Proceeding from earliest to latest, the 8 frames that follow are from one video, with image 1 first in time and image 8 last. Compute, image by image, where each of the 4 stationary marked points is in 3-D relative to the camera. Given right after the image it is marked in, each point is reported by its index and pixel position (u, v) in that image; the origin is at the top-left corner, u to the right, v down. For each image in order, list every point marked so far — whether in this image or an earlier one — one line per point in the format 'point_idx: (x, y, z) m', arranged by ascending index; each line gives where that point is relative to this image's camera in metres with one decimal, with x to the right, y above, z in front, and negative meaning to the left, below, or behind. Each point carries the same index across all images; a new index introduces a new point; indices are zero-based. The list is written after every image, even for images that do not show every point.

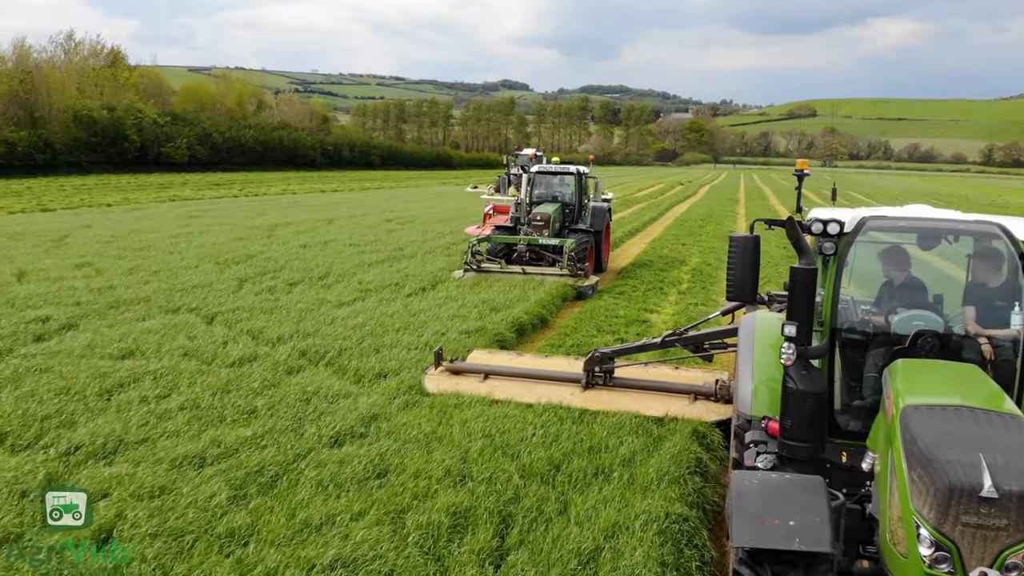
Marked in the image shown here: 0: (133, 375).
0: (-2.7, -0.6, +5.6) m
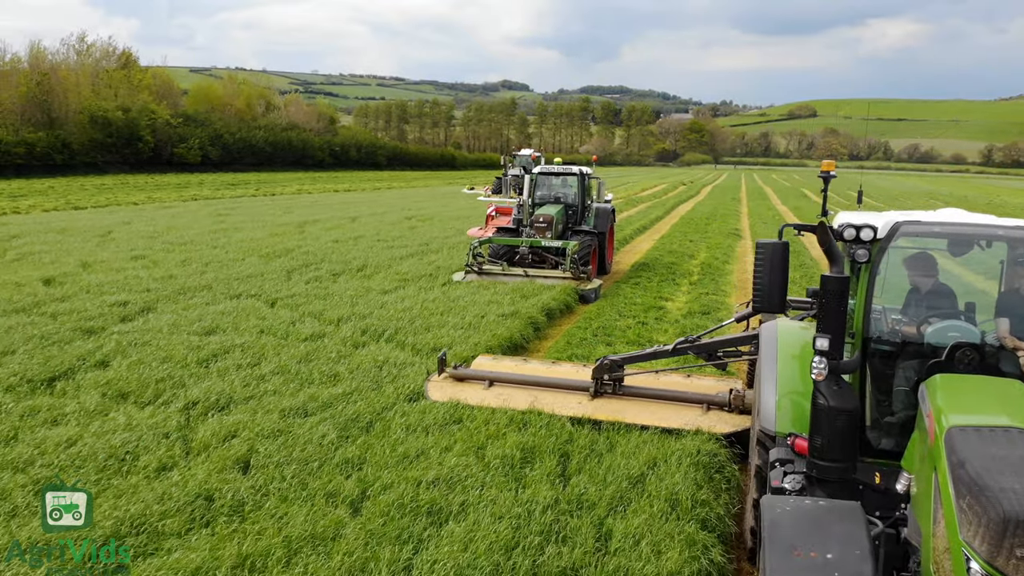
0: (-2.4, -0.5, +6.4) m
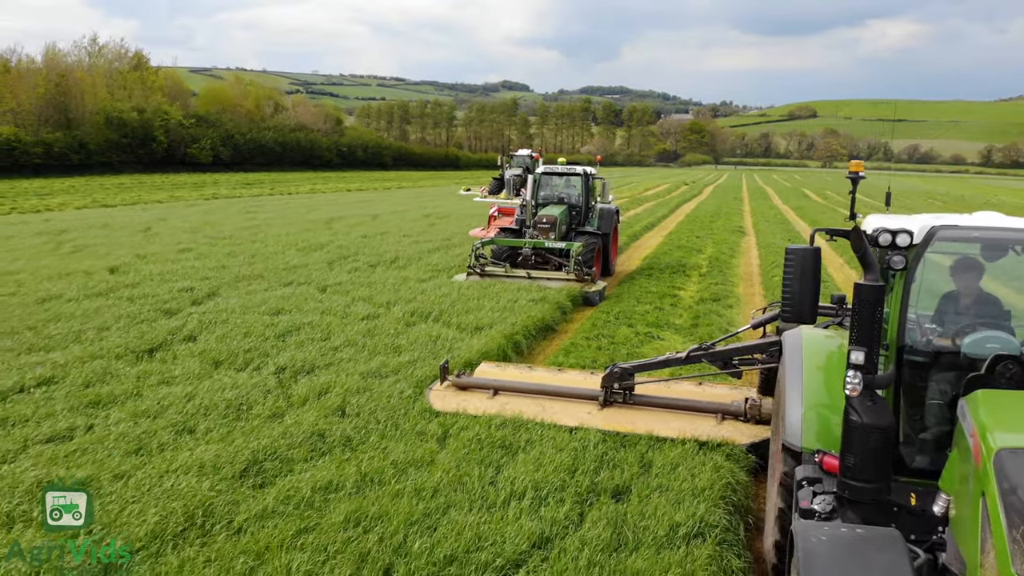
0: (-2.0, -0.3, +7.2) m
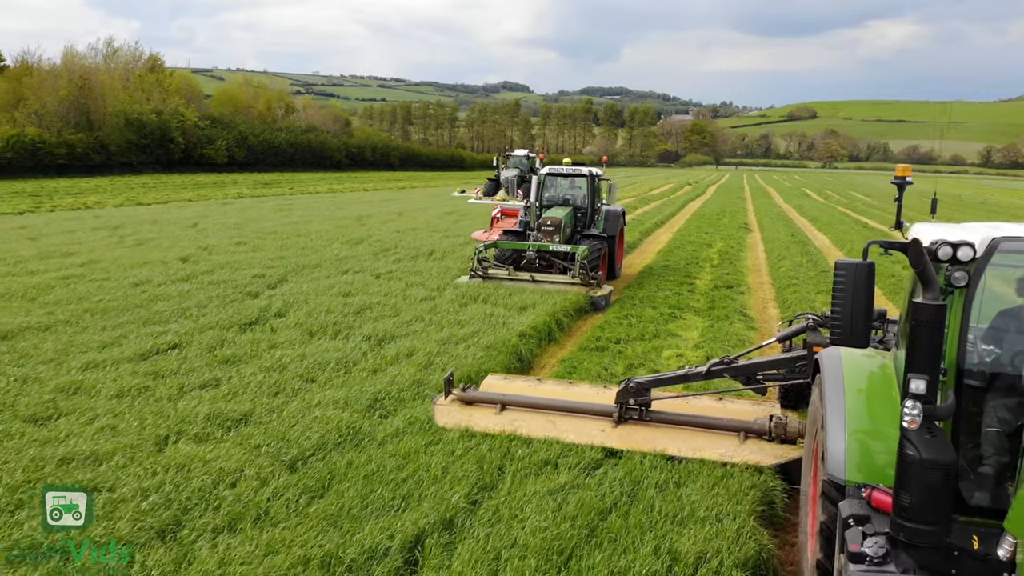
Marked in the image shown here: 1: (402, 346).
0: (-1.6, -0.2, +8.2) m
1: (-0.9, -0.5, +6.6) m
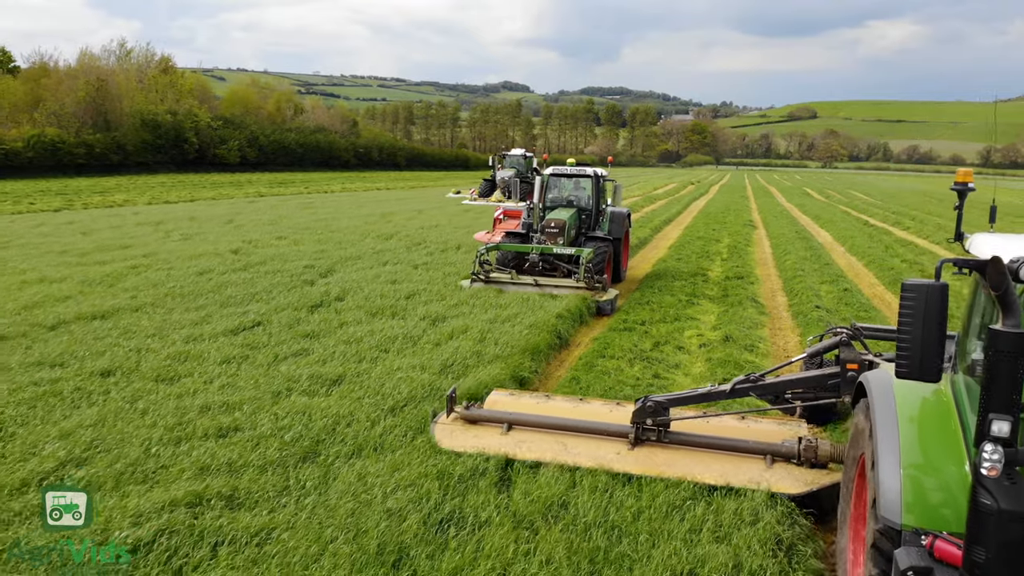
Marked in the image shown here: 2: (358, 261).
0: (-1.2, 0.0, +9.1) m
1: (-0.5, -0.3, +7.4) m
2: (-2.3, +0.4, +11.7) m
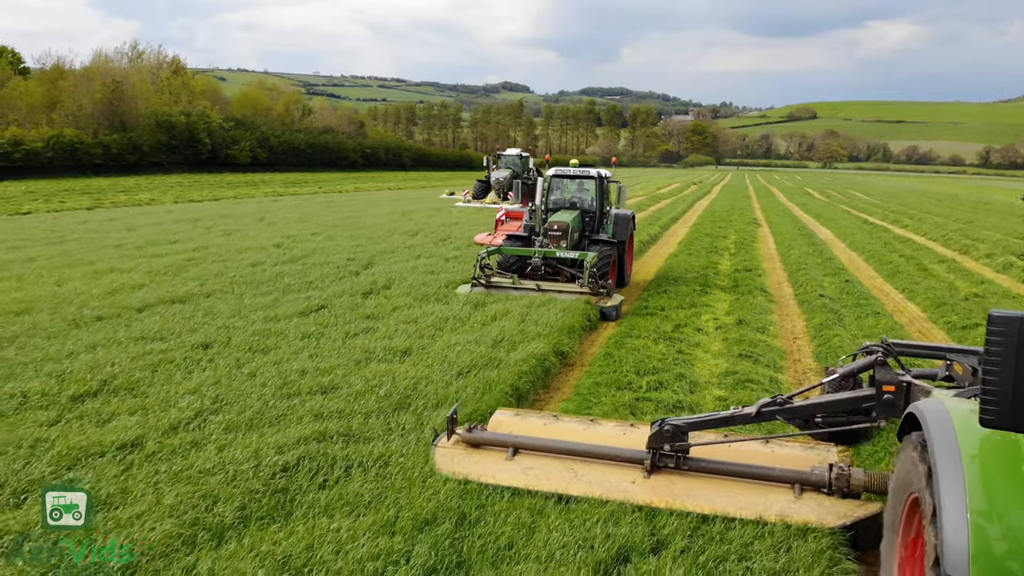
0: (-0.8, +0.1, +9.9) m
1: (-0.1, -0.2, +8.3) m
2: (-1.9, +0.6, +12.5) m
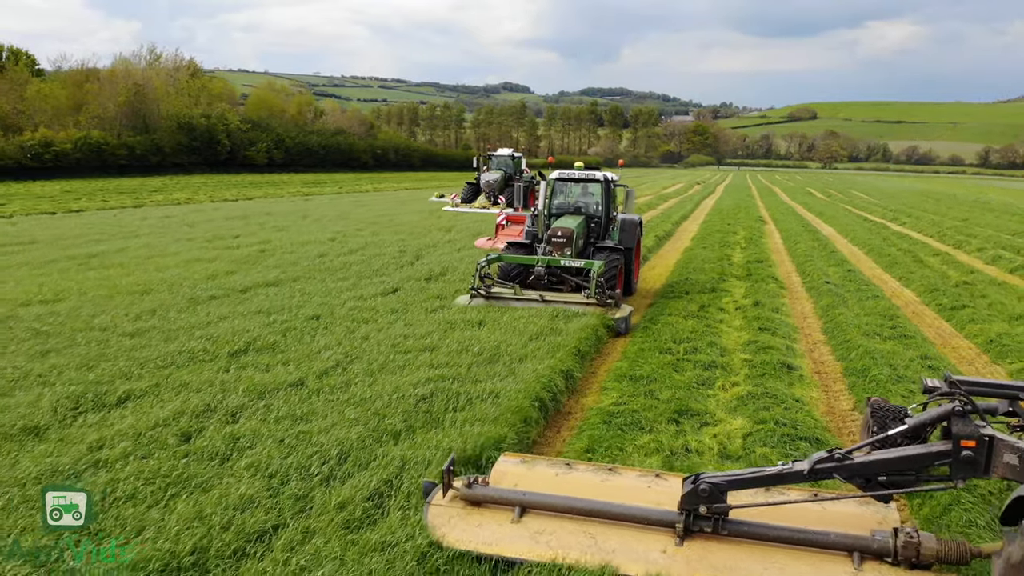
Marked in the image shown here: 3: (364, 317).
0: (-0.2, +0.3, +11.2) m
1: (+0.5, 0.0, +9.6) m
2: (-1.3, +0.8, +13.8) m
3: (-1.6, -0.3, +8.0) m
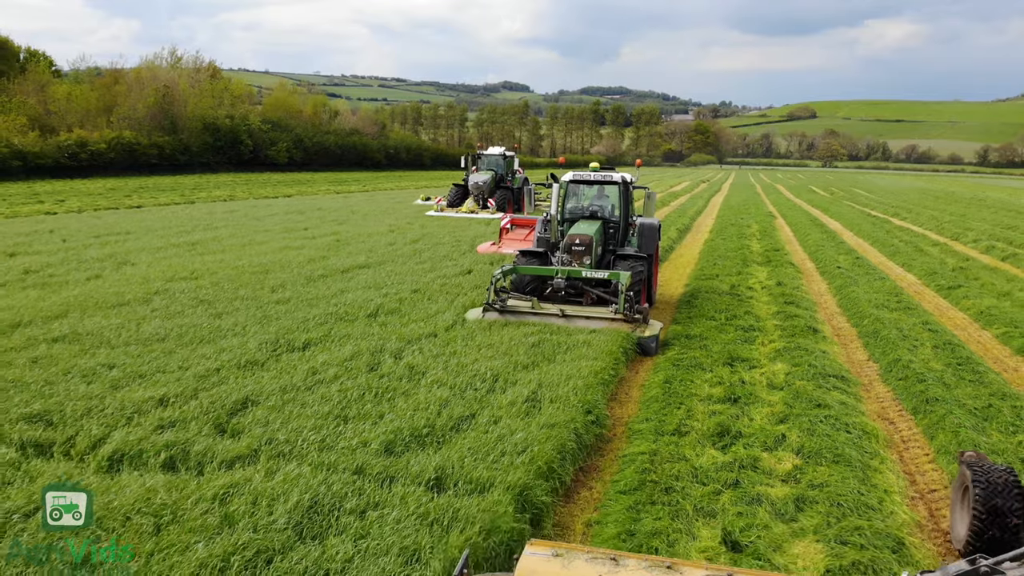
0: (+0.7, +0.6, +12.9) m
1: (+1.4, +0.3, +11.2) m
2: (-0.5, +1.1, +15.5) m
3: (-0.7, 0.0, +9.6) m
